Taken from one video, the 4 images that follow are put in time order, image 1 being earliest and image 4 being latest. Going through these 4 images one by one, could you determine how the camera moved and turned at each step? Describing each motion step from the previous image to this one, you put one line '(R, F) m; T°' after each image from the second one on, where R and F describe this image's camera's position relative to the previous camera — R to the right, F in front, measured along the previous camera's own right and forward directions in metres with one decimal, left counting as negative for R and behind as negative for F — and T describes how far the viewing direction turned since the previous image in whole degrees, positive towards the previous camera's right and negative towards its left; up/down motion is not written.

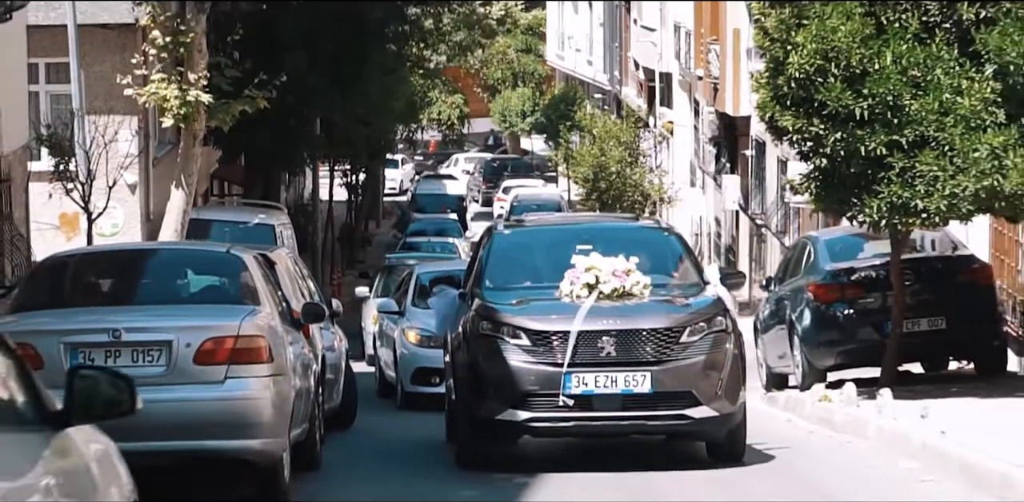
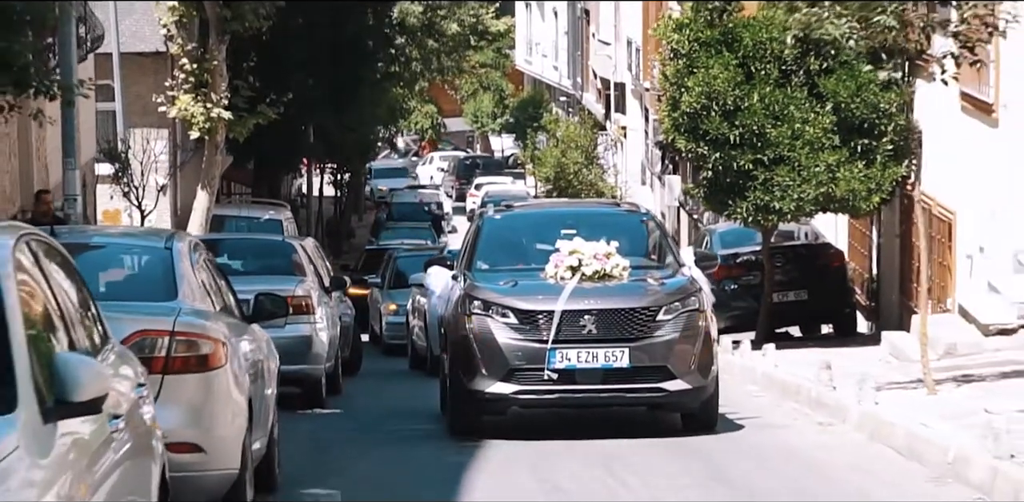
(+0.1, -5.1) m; +1°
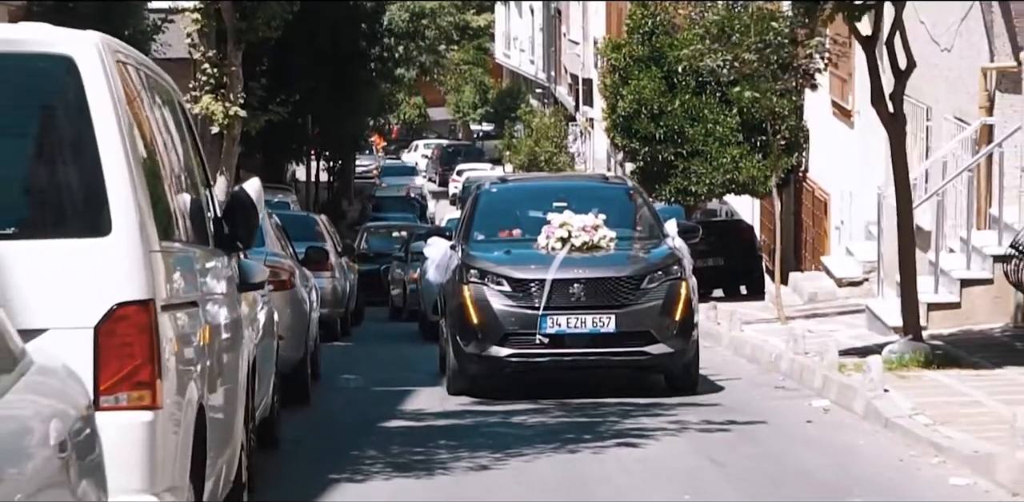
(+0.1, -5.0) m; 0°
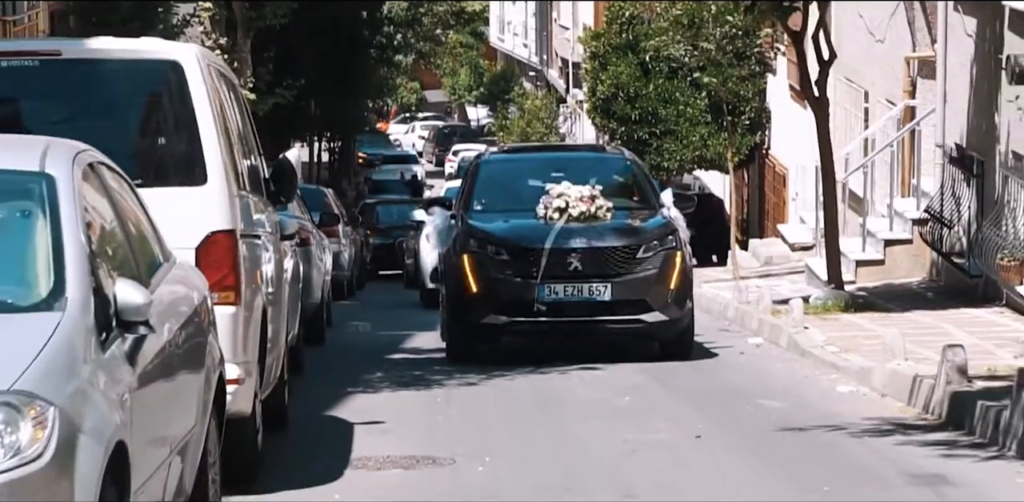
(+0.1, -2.5) m; 0°
